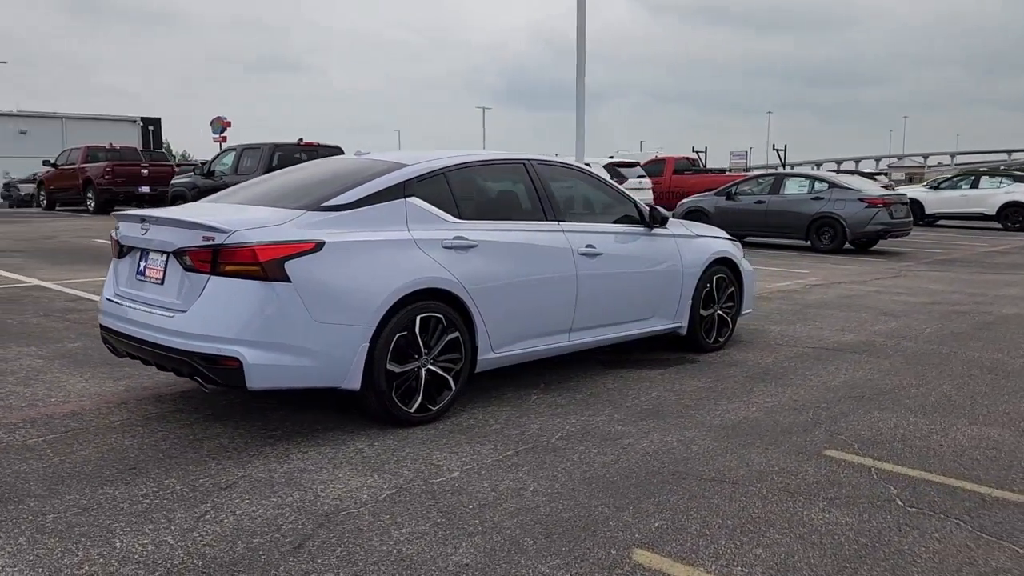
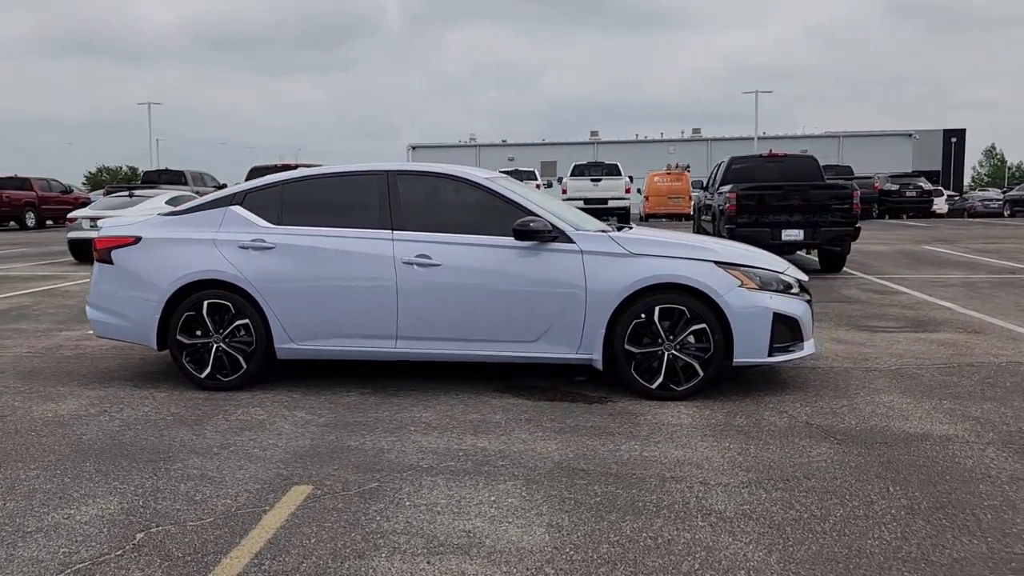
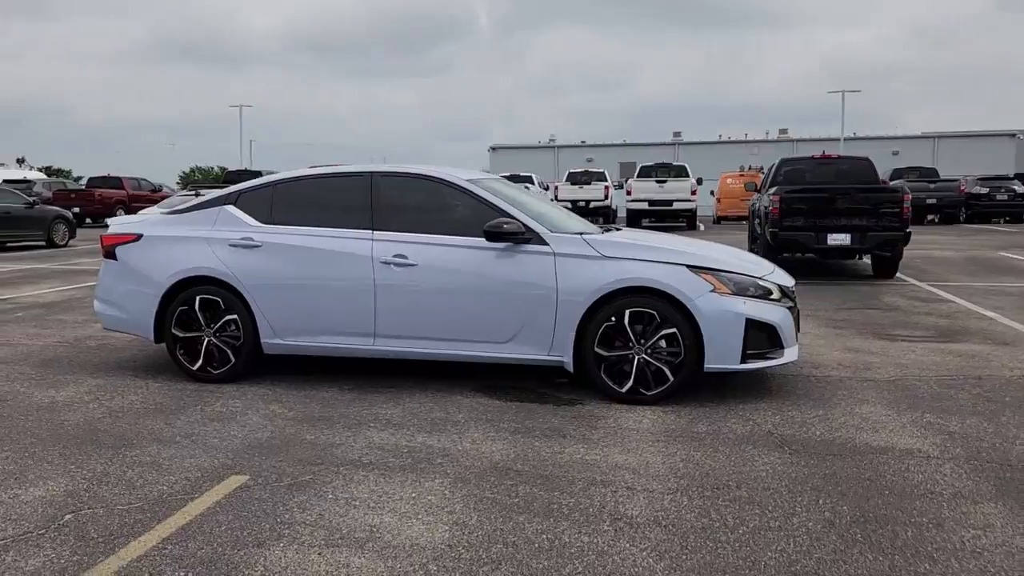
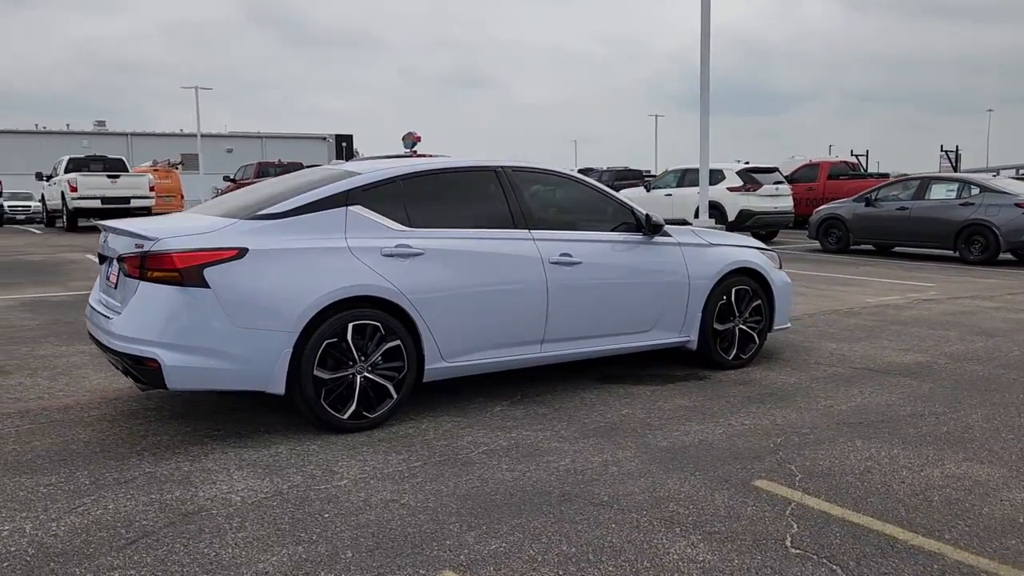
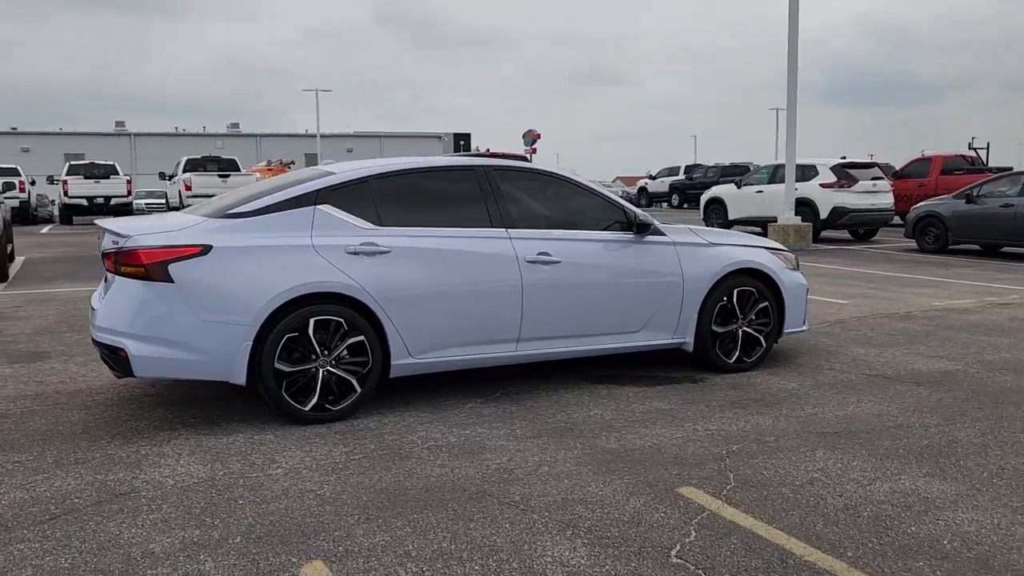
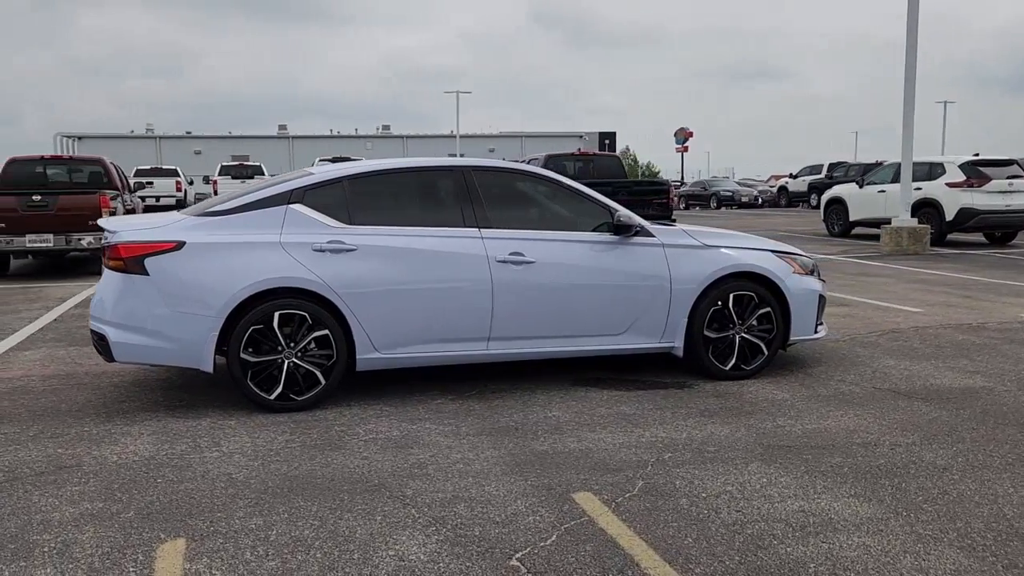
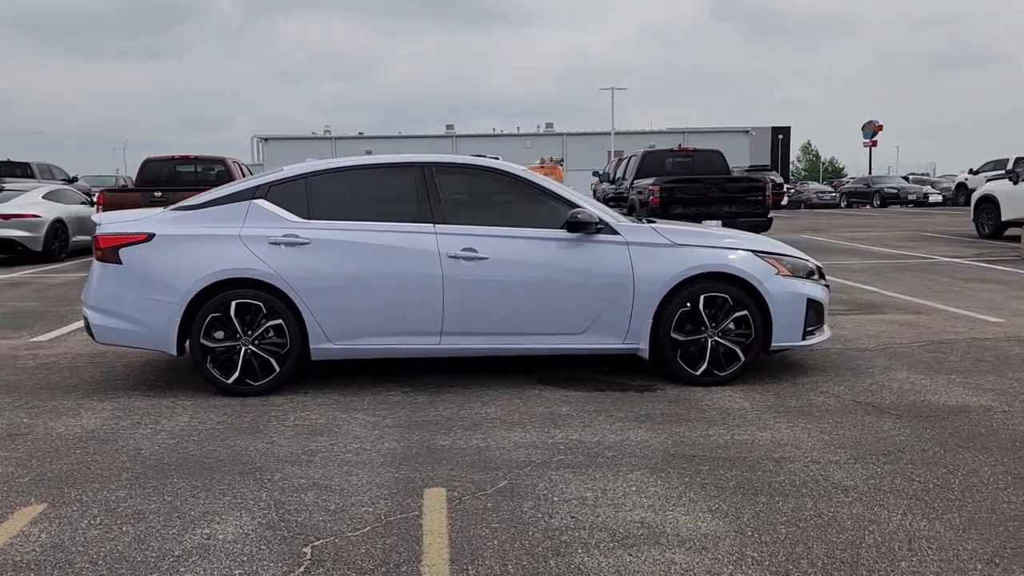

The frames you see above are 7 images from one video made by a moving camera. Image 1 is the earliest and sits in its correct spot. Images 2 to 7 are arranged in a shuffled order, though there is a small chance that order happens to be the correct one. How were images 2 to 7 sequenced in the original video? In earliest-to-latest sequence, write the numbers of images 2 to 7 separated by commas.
4, 5, 6, 7, 2, 3
